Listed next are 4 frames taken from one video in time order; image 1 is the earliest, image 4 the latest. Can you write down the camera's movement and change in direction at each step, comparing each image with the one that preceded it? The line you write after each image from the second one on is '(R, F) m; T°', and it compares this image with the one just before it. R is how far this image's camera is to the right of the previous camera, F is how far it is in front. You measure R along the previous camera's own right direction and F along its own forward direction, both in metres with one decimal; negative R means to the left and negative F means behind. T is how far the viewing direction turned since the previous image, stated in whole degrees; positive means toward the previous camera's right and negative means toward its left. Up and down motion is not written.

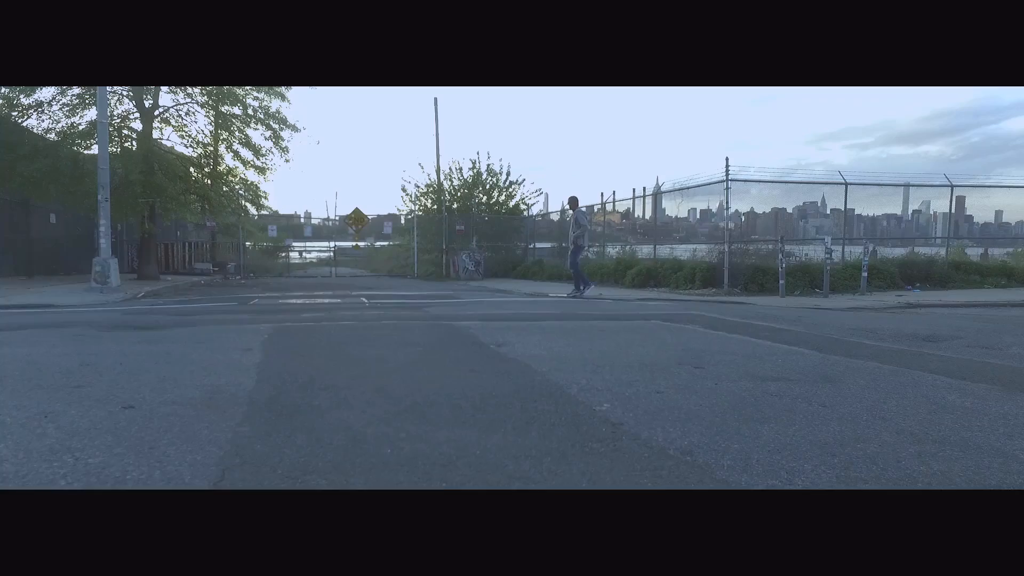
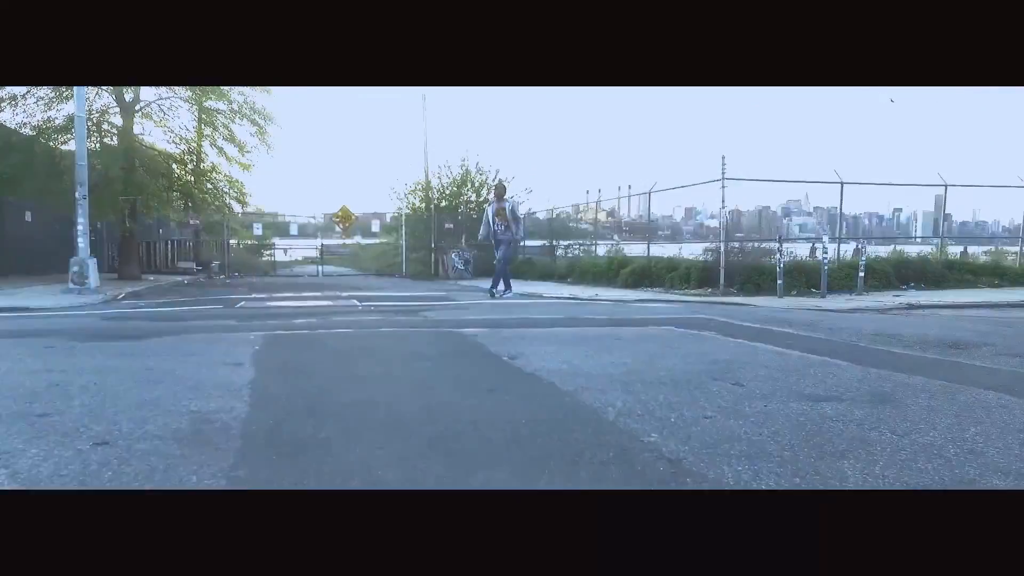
(-0.1, +0.3) m; +1°
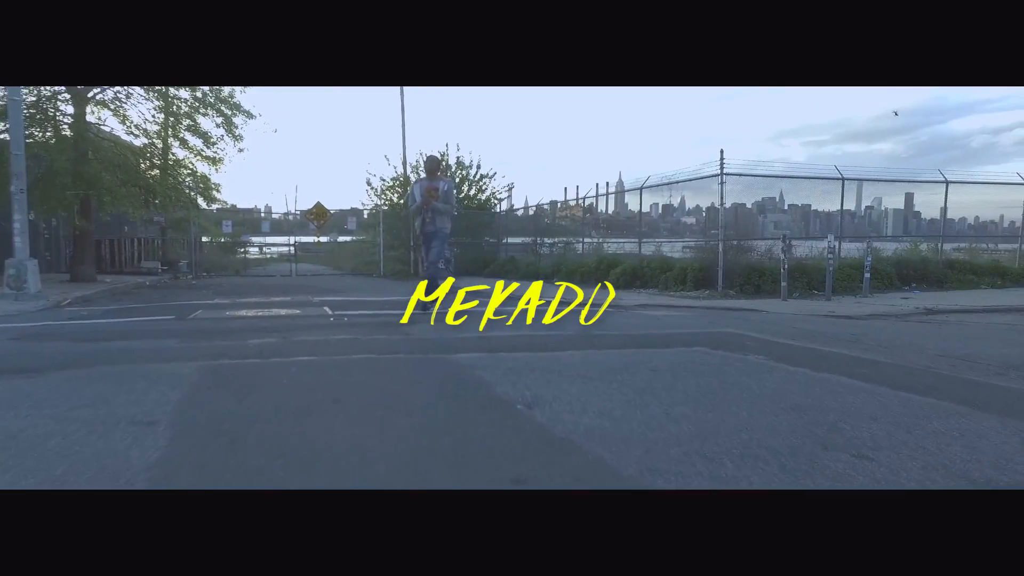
(-0.1, +1.0) m; +2°
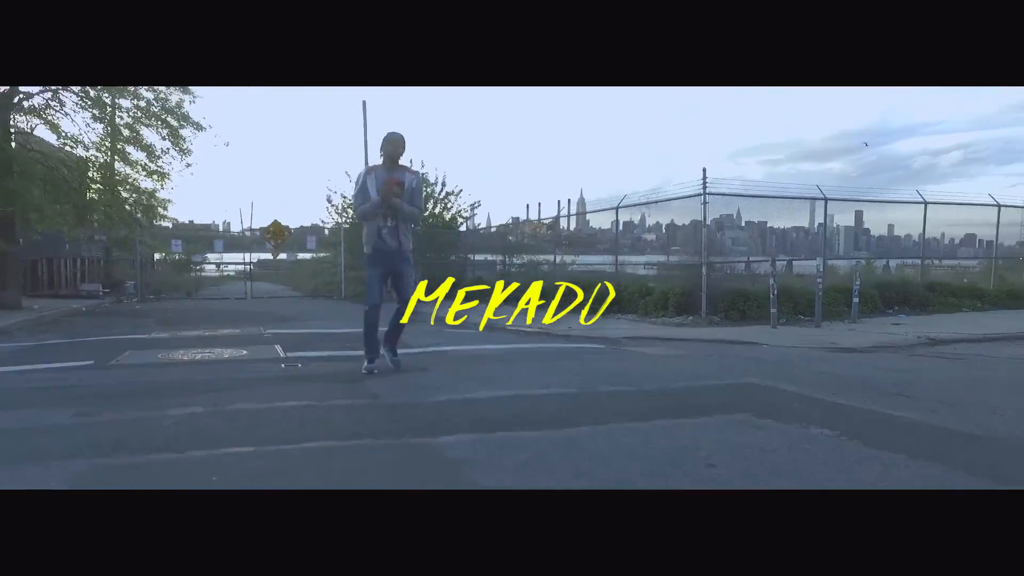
(-0.2, +1.0) m; +3°
